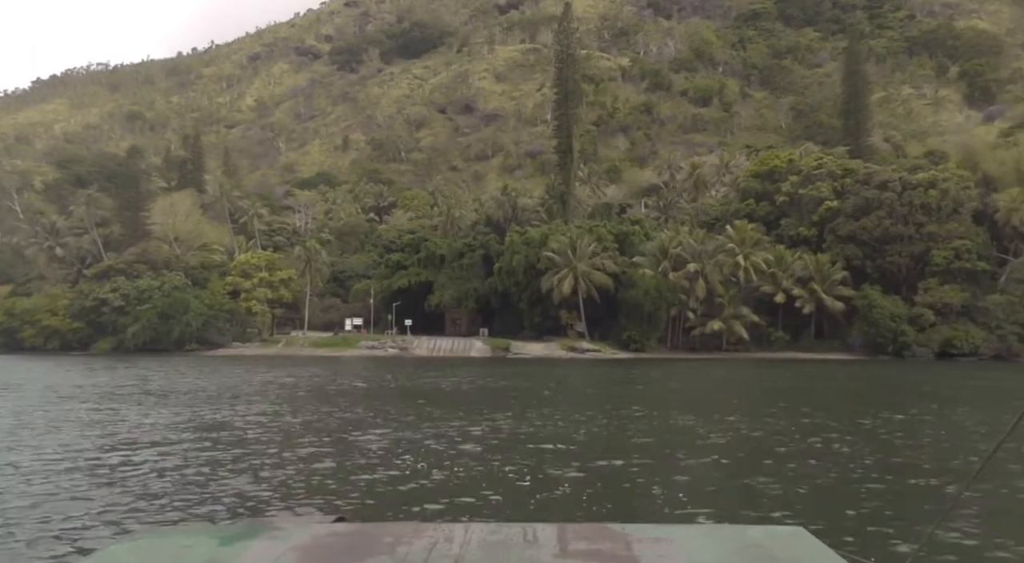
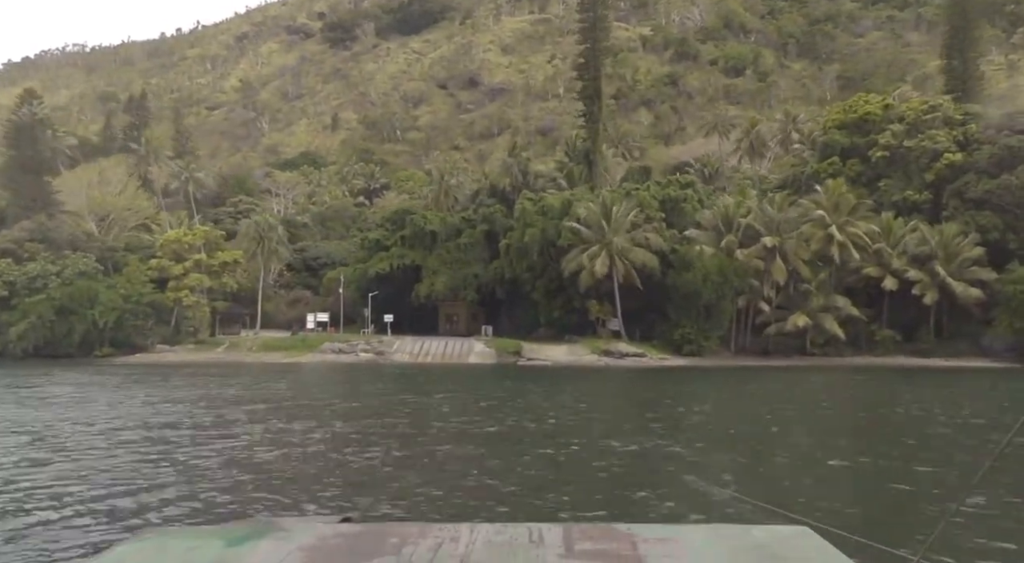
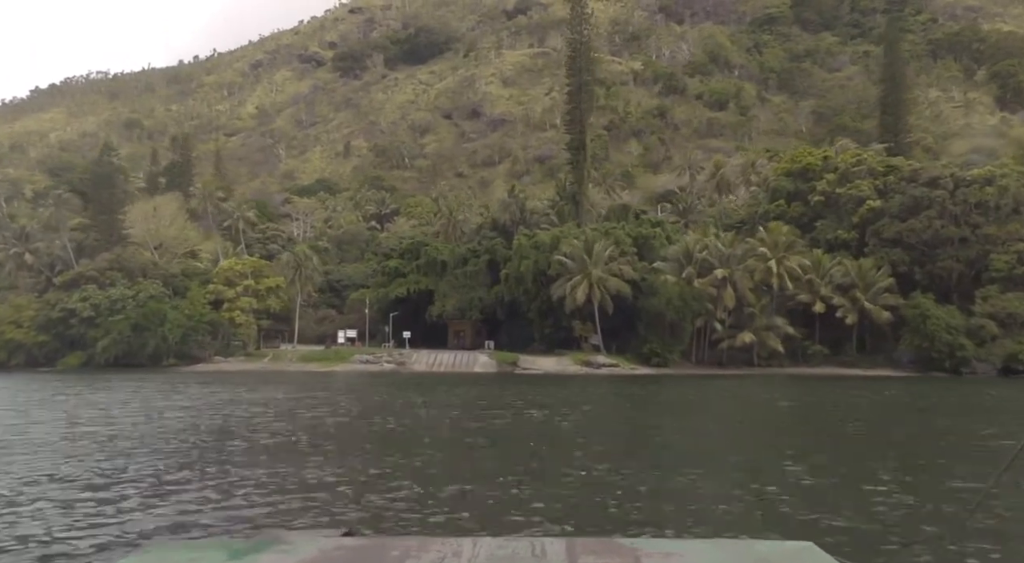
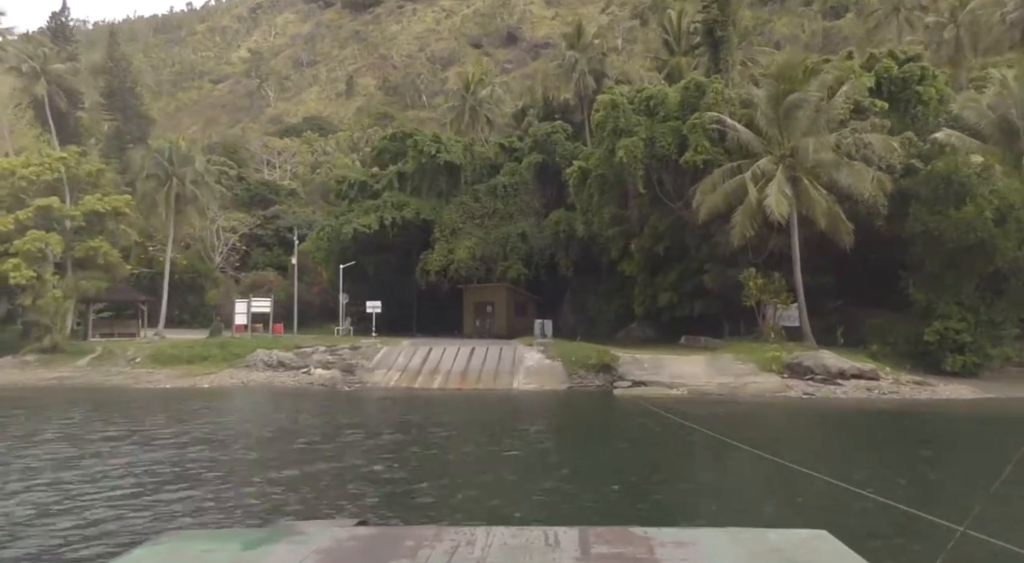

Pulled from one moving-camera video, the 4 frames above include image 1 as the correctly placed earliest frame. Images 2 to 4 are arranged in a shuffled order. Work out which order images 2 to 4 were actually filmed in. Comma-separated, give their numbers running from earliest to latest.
3, 2, 4
